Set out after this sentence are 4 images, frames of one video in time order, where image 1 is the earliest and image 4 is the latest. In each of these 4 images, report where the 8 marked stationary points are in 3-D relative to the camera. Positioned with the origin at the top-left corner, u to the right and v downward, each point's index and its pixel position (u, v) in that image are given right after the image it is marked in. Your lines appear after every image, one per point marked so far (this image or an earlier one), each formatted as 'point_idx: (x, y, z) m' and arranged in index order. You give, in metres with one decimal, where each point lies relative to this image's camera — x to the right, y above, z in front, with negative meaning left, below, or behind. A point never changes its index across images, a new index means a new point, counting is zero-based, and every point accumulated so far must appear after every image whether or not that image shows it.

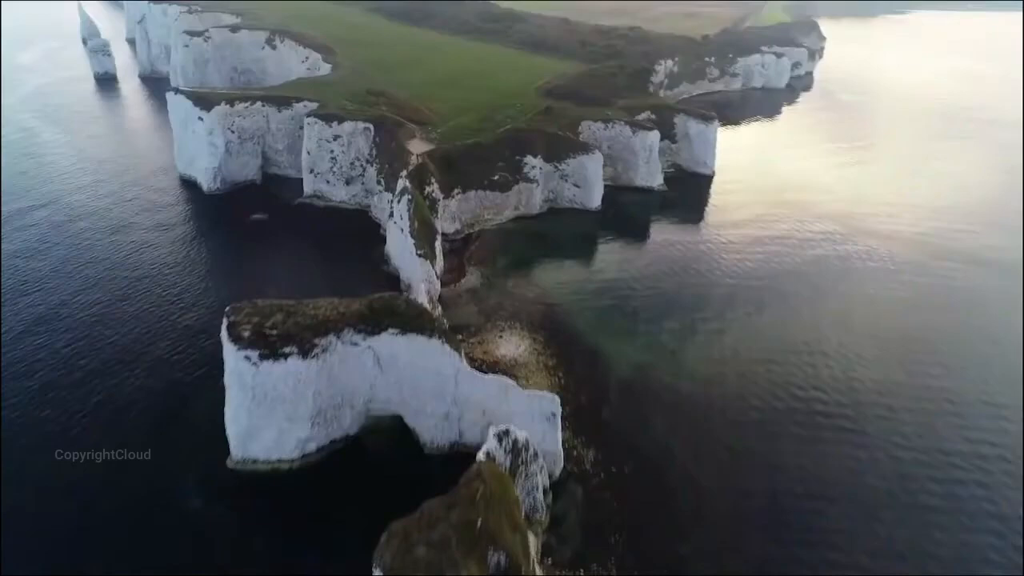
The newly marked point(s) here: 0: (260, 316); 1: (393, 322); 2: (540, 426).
0: (-6.6, -0.7, +19.3) m
1: (-3.2, -0.9, +19.6) m
2: (+0.7, -3.6, +18.6) m
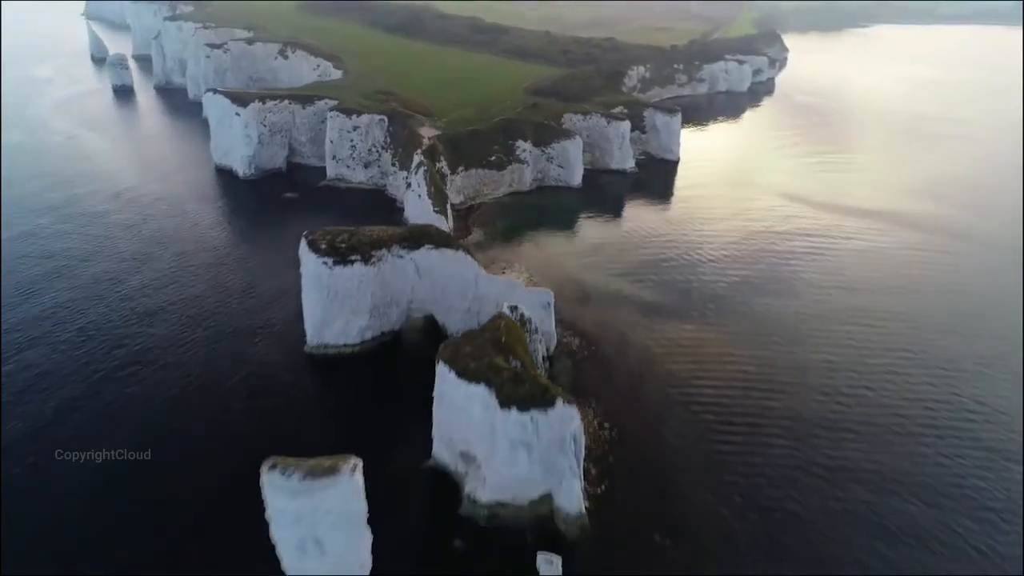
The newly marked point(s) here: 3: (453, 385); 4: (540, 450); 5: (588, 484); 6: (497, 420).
0: (-6.4, +1.9, +26.0) m
1: (-3.1, +1.7, +26.4) m
2: (+0.9, -0.9, +25.5) m
3: (-1.5, -2.5, +18.8) m
4: (+0.7, -4.0, +18.0) m
5: (+2.1, -5.2, +19.6) m
6: (-0.3, -3.2, +17.9) m
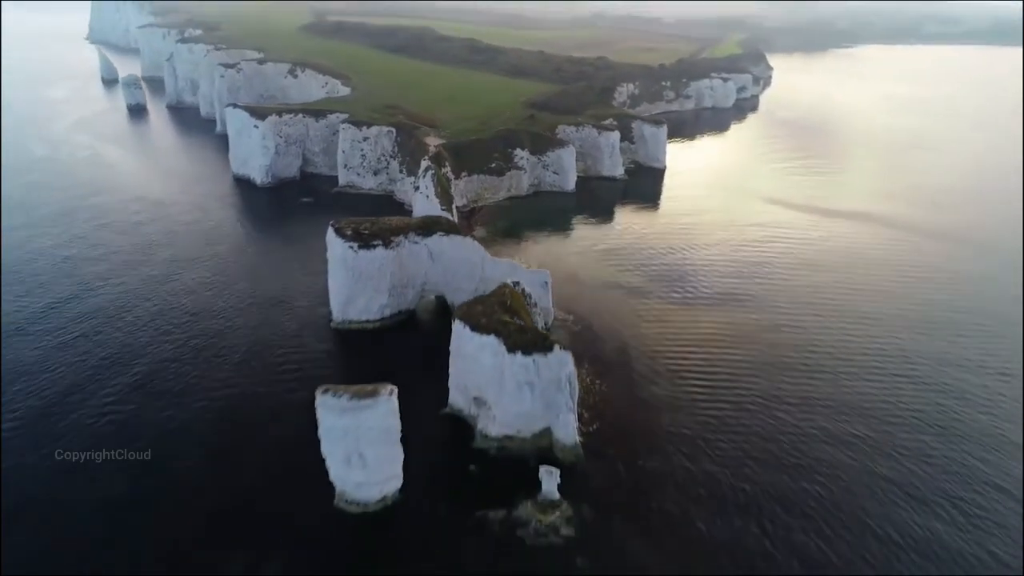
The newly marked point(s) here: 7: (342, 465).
0: (-6.3, +2.6, +29.7) m
1: (-3.0, +2.4, +30.1) m
2: (+1.0, -0.1, +29.1) m
3: (-1.3, -1.6, +22.3) m
4: (+0.8, -3.0, +21.5) m
5: (+2.3, -4.2, +23.0) m
6: (-0.2, -2.2, +21.4) m
7: (-4.5, -4.6, +19.0) m
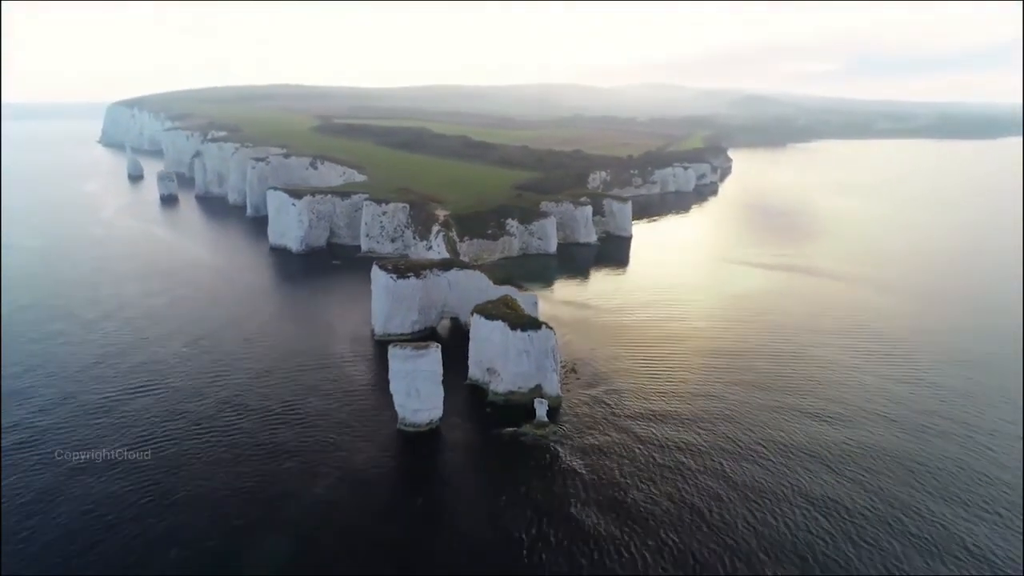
0: (-6.5, +1.4, +40.1) m
1: (-3.2, +1.2, +40.6) m
2: (+0.9, -1.1, +39.3) m
3: (-1.3, -1.7, +32.4) m
4: (+0.9, -3.0, +31.5) m
5: (+2.4, -4.4, +32.9) m
6: (-0.1, -2.3, +31.5) m
7: (-4.3, -4.3, +28.7) m
